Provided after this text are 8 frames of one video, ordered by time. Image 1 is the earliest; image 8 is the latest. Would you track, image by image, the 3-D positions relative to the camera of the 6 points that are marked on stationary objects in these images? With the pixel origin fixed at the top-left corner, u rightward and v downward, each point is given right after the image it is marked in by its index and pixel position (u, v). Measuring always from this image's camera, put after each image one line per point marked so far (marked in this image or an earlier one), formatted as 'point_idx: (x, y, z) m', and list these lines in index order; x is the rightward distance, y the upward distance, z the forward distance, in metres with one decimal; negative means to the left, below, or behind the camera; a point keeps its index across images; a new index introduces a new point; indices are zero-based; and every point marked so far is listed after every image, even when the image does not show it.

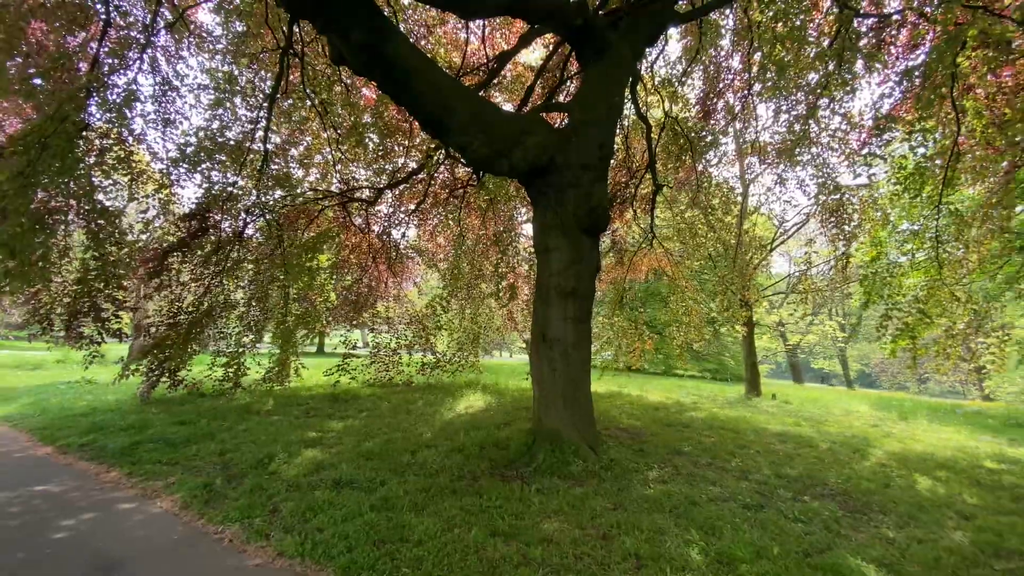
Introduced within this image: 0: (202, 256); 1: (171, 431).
0: (-5.9, +0.6, +8.8) m
1: (-5.1, -2.1, +7.1) m
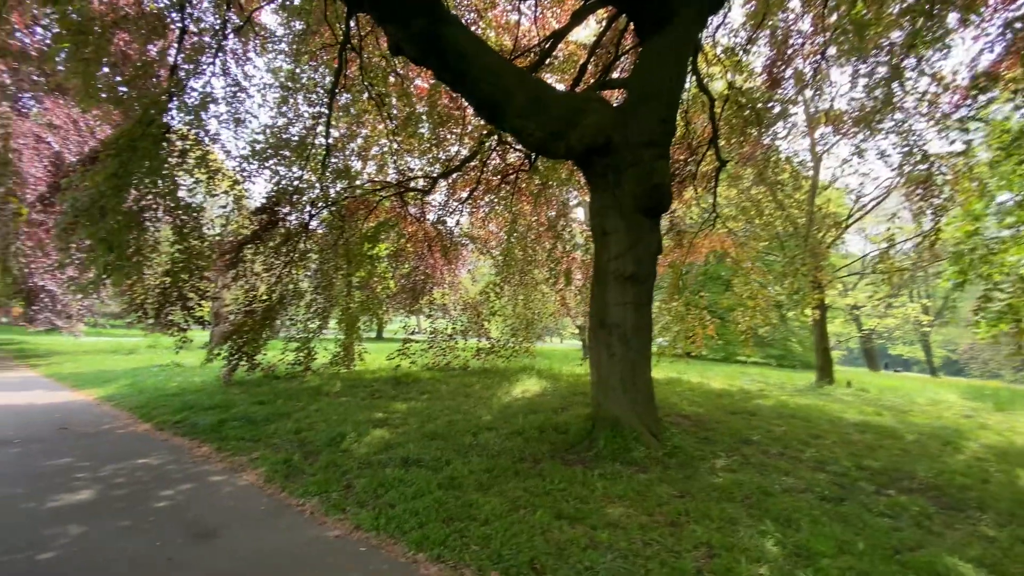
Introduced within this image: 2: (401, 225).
0: (-4.8, +0.8, +9.3) m
1: (-4.2, -2.0, +7.6) m
2: (-2.6, +1.4, +11.0) m
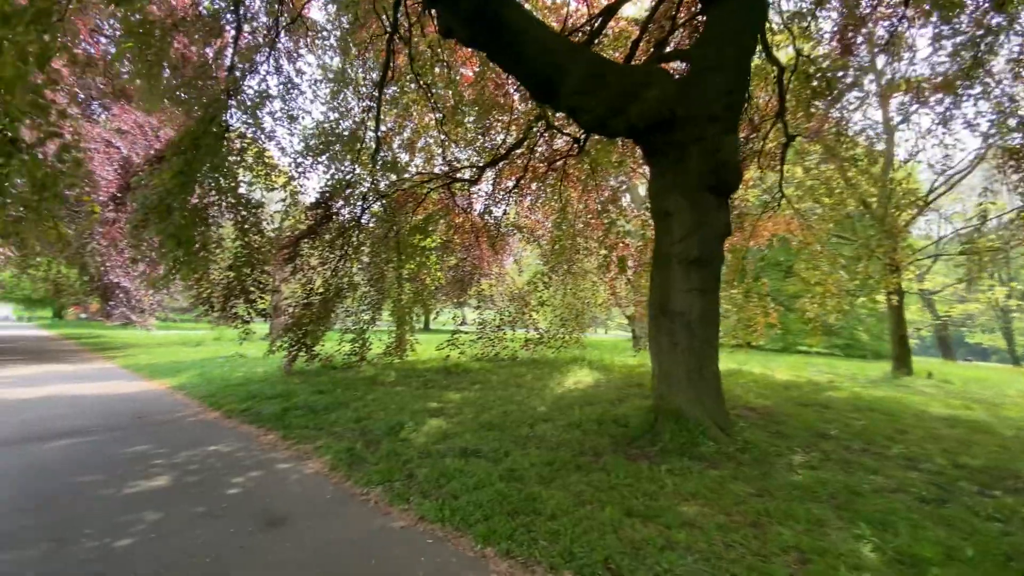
0: (-3.8, +0.9, +9.5) m
1: (-3.3, -1.8, +7.8) m
2: (-1.5, +1.6, +11.0) m
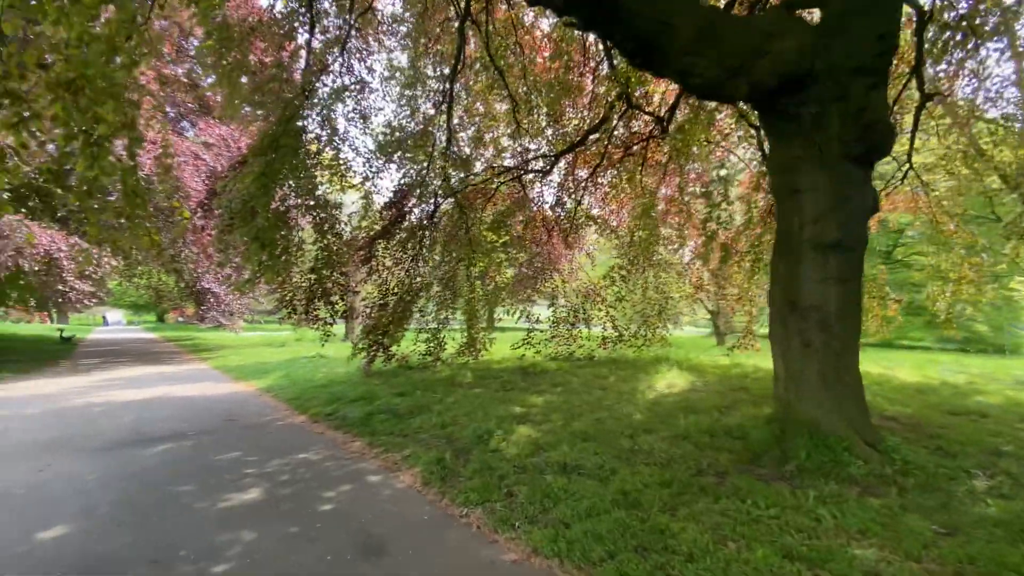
0: (-2.3, +0.9, +9.4) m
1: (-1.9, -1.8, +7.6) m
2: (+0.2, +1.7, +10.5) m
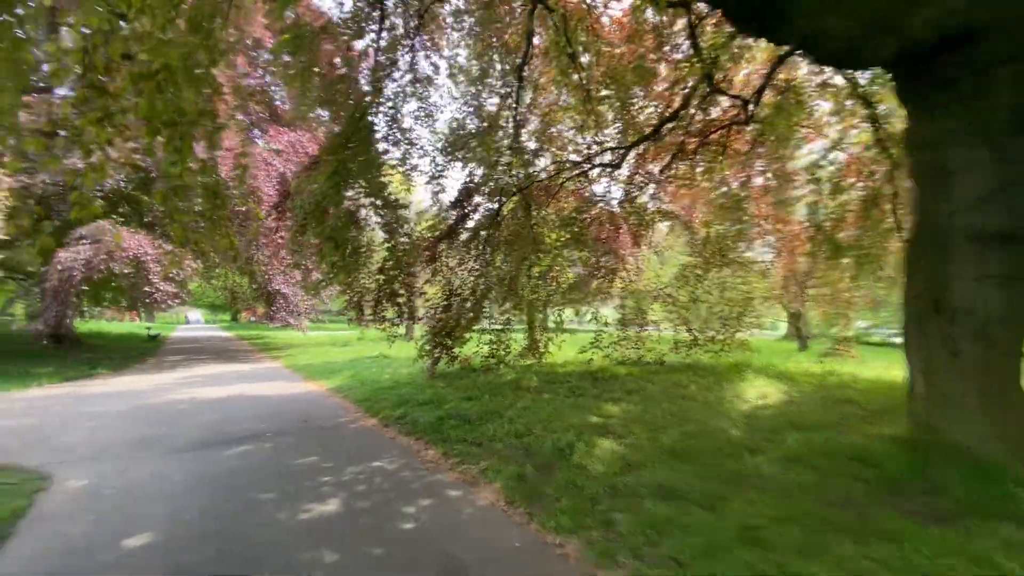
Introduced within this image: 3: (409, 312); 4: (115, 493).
0: (-0.9, +0.9, +9.1) m
1: (-0.7, -1.9, +7.3) m
2: (+1.7, +1.7, +10.0) m
3: (-2.1, -0.5, +9.5) m
4: (-3.7, -1.9, +4.3) m
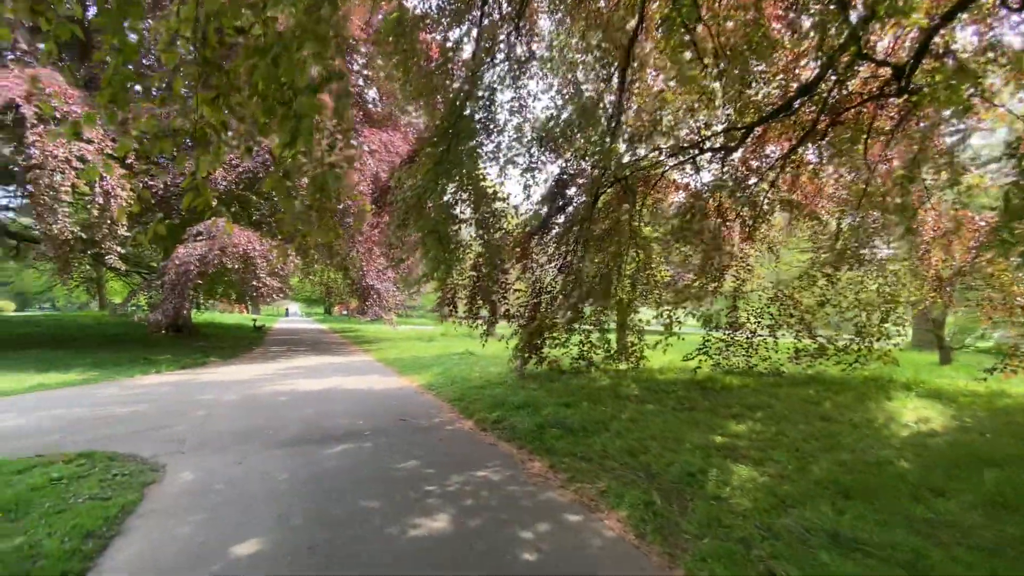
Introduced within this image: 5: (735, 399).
0: (+0.9, +0.9, +8.6) m
1: (+0.7, -1.8, +6.8) m
2: (+3.6, +1.7, +9.0) m
3: (-0.3, -0.4, +9.1) m
4: (-2.6, -1.8, +4.3) m
5: (+3.7, -1.9, +8.0) m
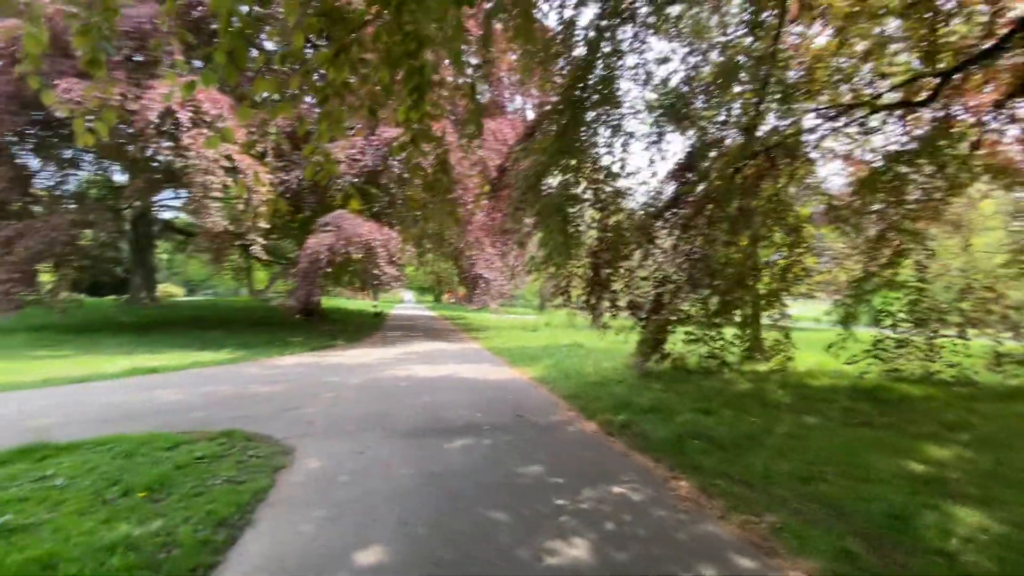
0: (+2.9, +1.1, +7.5) m
1: (+2.4, -1.7, +5.9) m
2: (+5.6, +1.9, +7.4) m
3: (+1.9, -0.2, +8.4) m
4: (-1.4, -1.7, +4.1) m
5: (+5.6, -1.7, +6.4) m
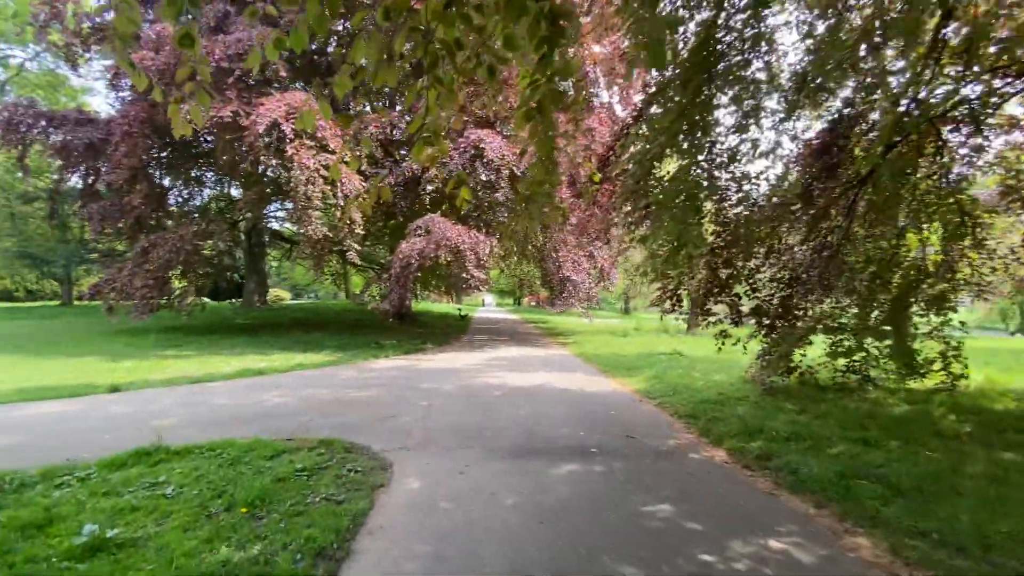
0: (+4.3, +1.1, +6.3) m
1: (+3.6, -1.7, +4.8) m
2: (+7.0, +1.9, +5.8) m
3: (+3.5, -0.3, +7.3) m
4: (-0.5, -1.7, +3.7) m
5: (+6.8, -1.7, +4.8) m
